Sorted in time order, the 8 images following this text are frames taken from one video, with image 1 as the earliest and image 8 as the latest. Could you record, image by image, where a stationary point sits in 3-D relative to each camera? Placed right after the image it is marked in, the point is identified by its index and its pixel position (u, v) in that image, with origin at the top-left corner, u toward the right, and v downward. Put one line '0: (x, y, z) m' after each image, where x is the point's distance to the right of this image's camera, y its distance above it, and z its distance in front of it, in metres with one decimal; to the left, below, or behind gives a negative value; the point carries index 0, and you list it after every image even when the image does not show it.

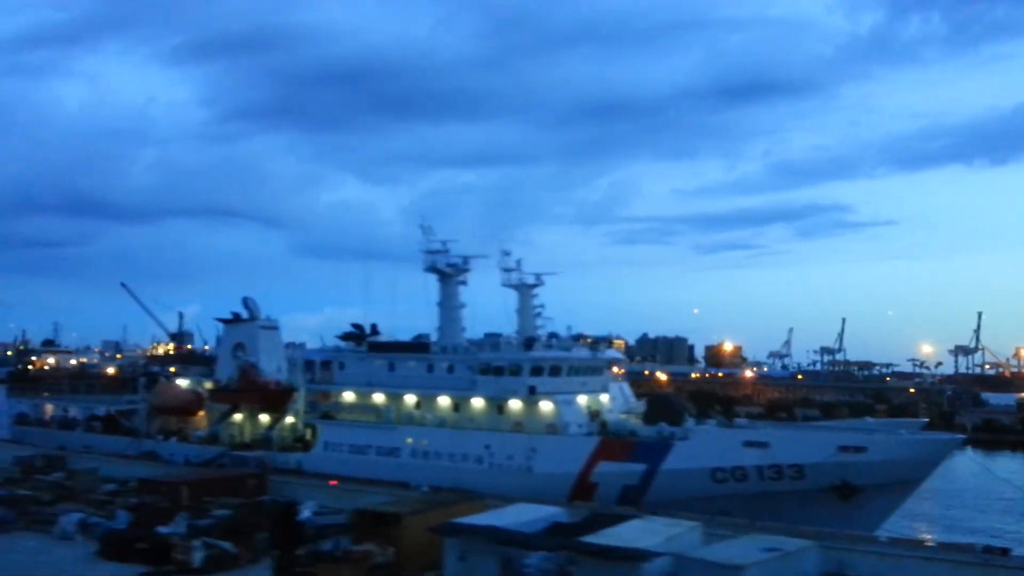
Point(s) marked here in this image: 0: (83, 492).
0: (-17.9, -8.5, +17.4) m
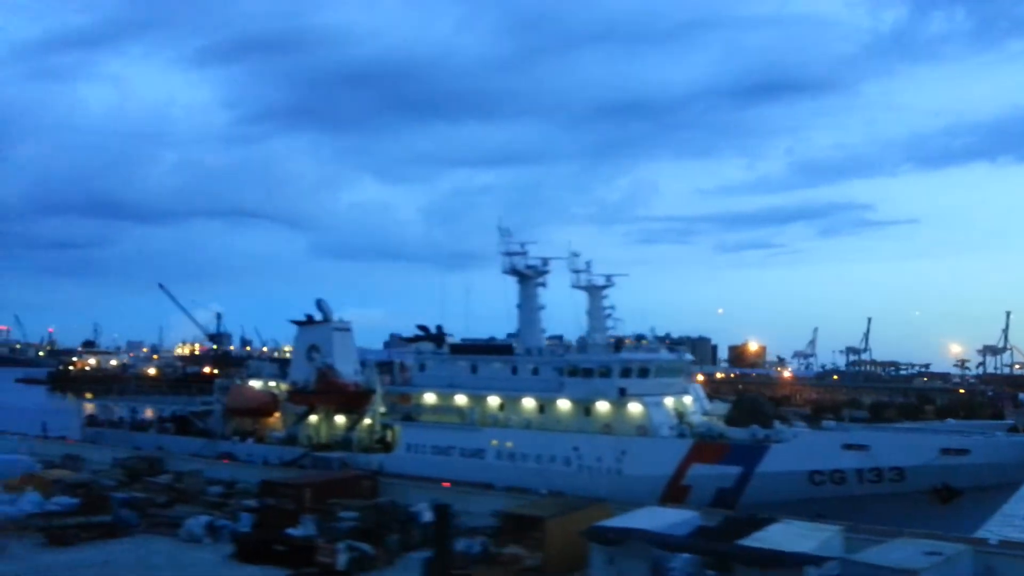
0: (-13.3, -8.6, +17.5) m
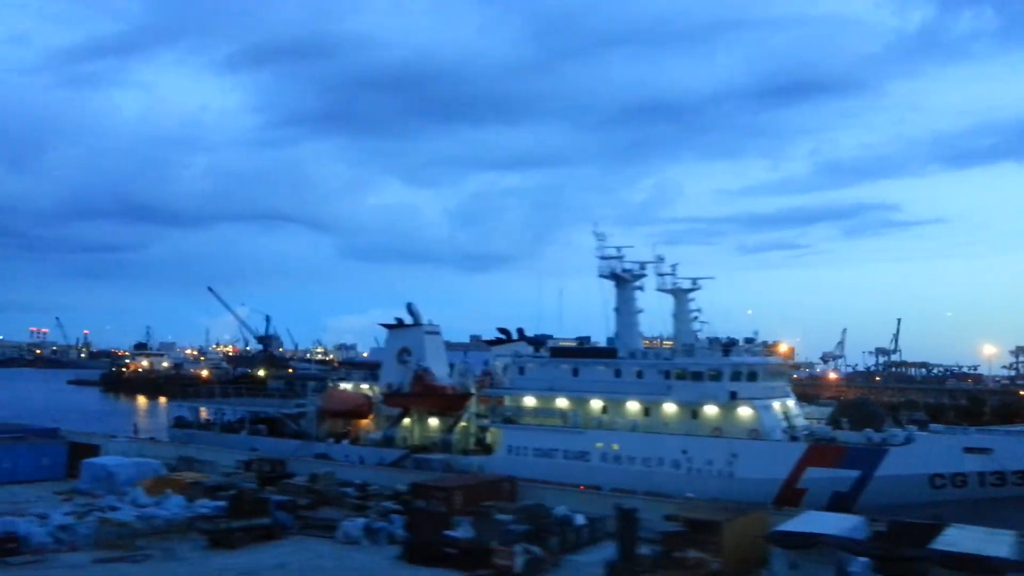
0: (-7.6, -8.8, +17.8) m
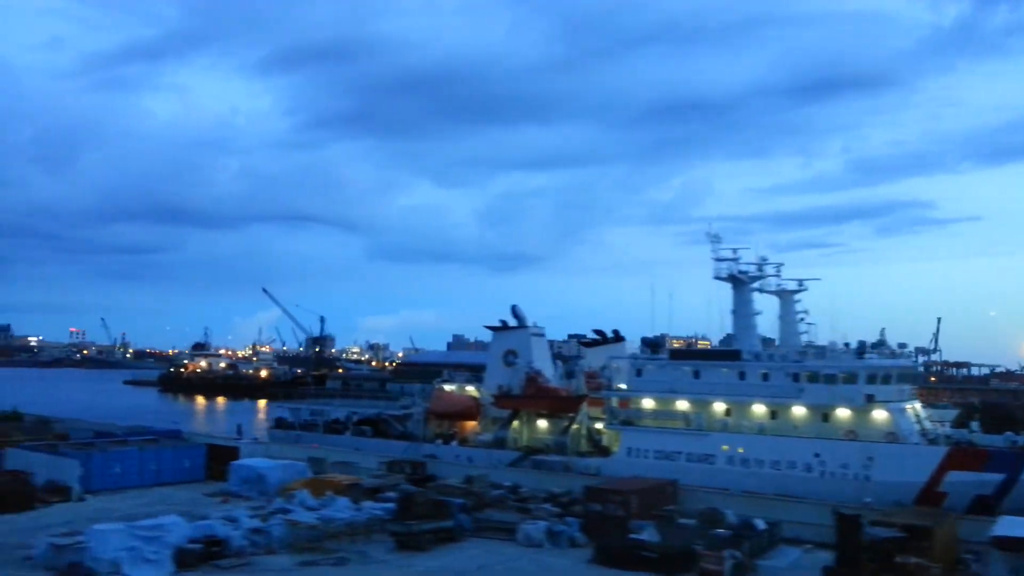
0: (-0.9, -9.0, +17.8) m
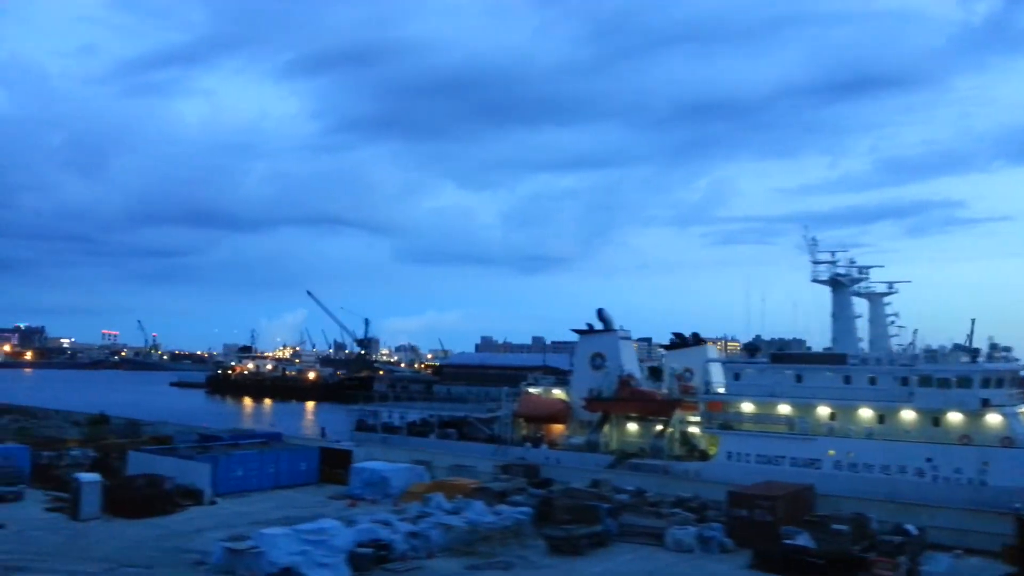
0: (+4.8, -9.2, +17.8) m
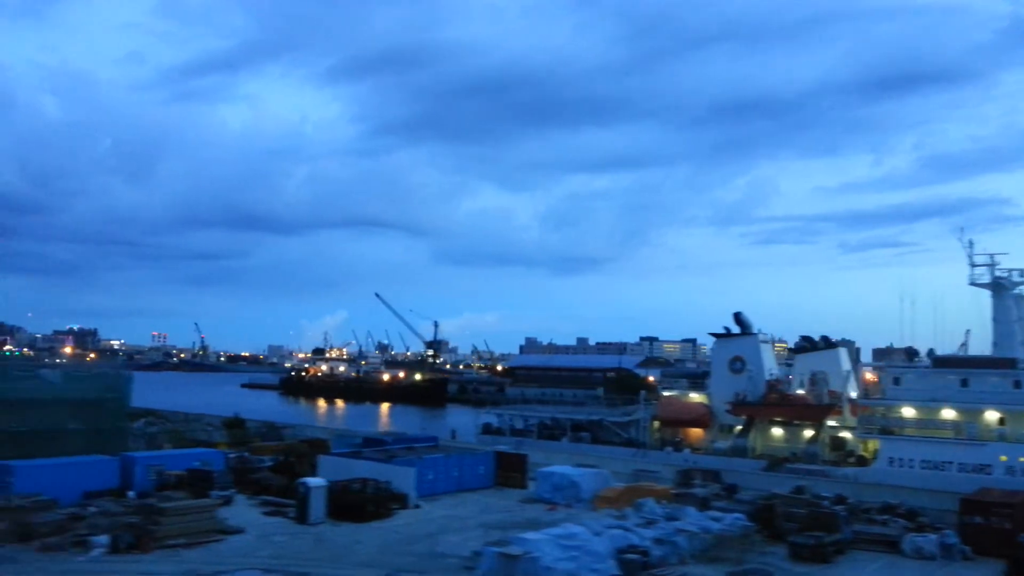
0: (+13.6, -9.4, +17.7) m
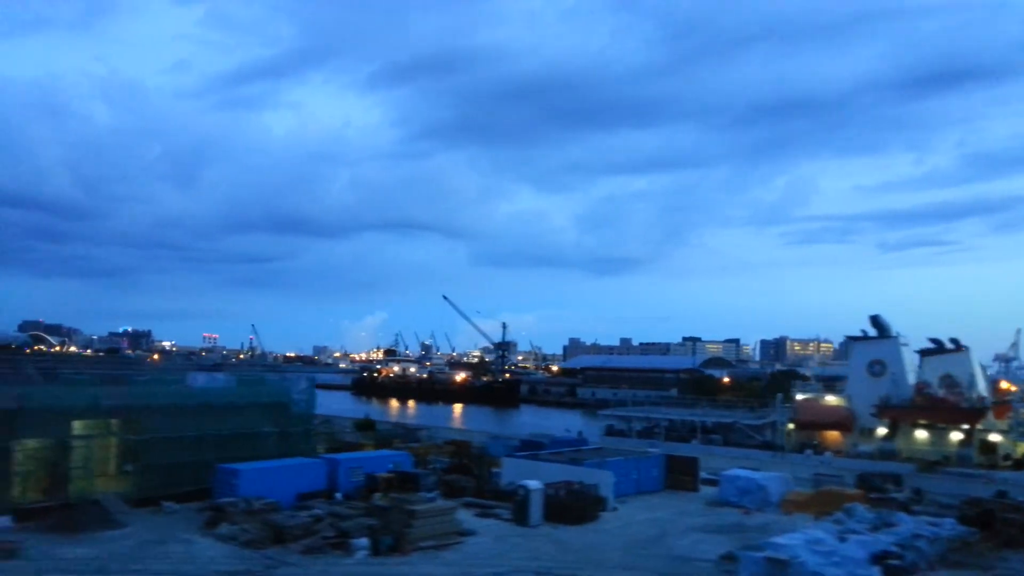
0: (+22.4, -9.6, +17.7) m
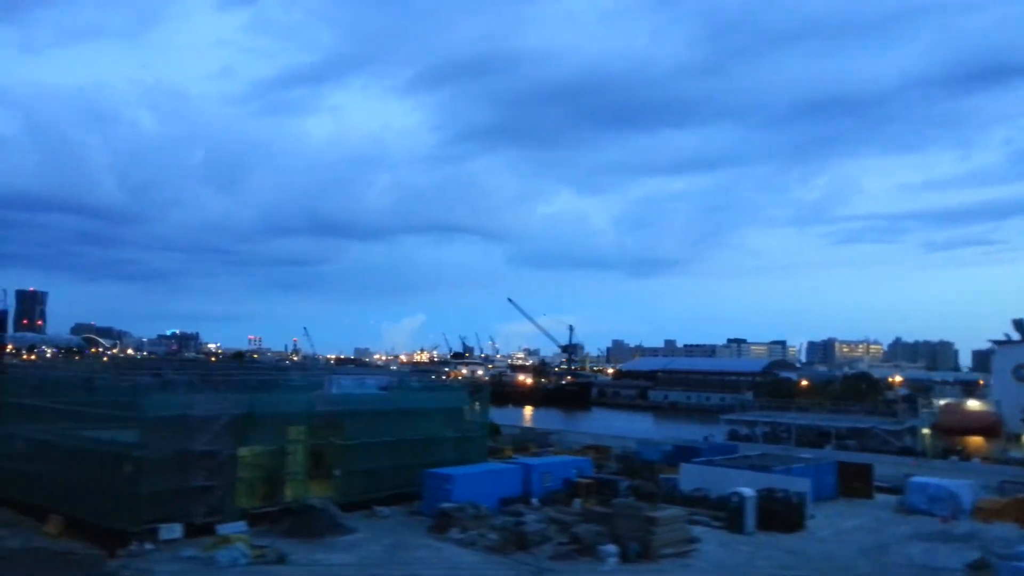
0: (+31.2, -9.8, +17.2) m
